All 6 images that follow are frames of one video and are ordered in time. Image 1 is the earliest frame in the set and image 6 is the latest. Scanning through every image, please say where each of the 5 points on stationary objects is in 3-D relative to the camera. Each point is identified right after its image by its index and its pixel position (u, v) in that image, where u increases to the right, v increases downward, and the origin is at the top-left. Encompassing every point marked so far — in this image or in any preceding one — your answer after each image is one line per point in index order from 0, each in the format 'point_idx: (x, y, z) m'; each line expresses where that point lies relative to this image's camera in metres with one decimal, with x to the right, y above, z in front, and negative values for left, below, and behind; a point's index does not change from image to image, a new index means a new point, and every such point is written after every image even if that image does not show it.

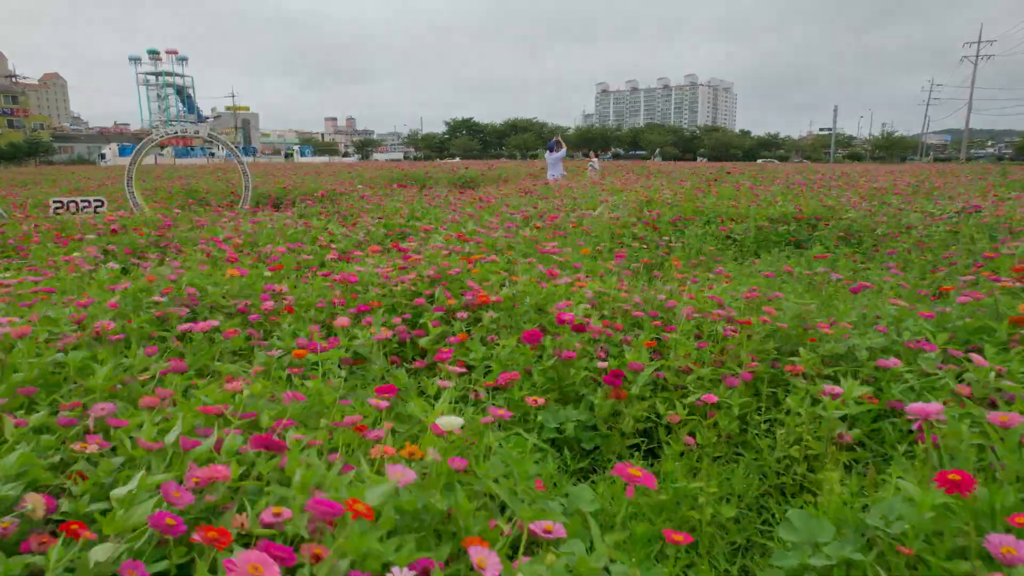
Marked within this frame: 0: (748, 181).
0: (+3.6, +1.6, +10.0) m
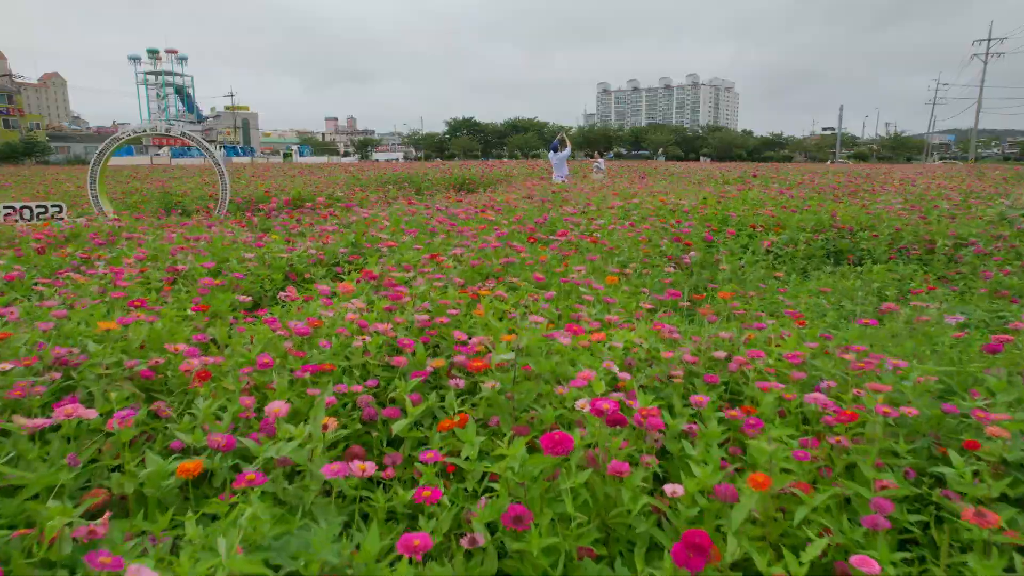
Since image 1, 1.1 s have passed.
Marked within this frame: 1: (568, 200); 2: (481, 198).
0: (+3.7, +1.5, +9.2) m
1: (+0.7, +1.0, +7.7) m
2: (-0.5, +1.2, +9.0) m
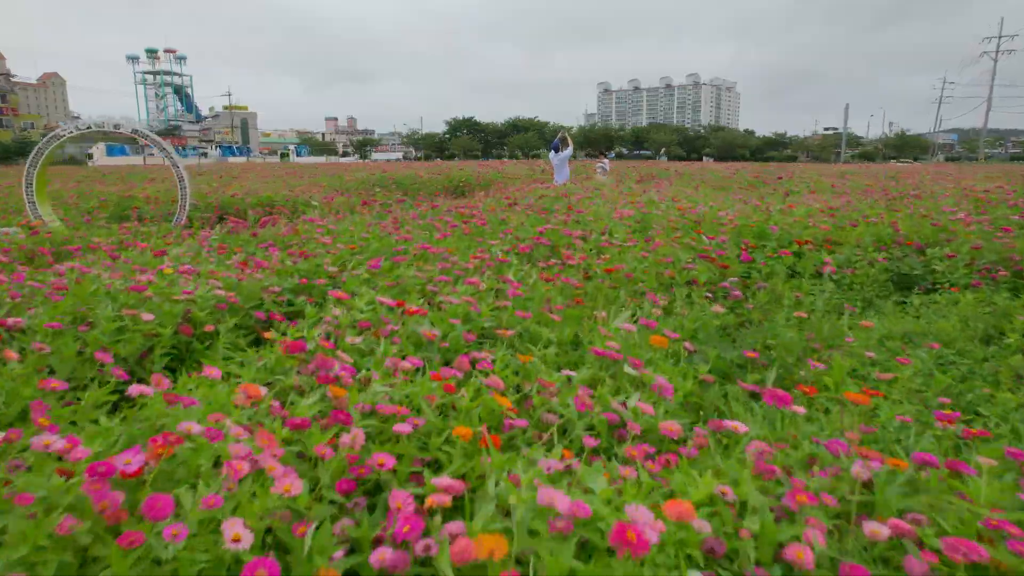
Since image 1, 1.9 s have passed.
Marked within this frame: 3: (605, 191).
0: (+3.6, +1.2, +8.2) m
1: (+0.6, +0.8, +6.7) m
2: (-0.5, +1.0, +8.0) m
3: (+1.4, +1.5, +9.8) m
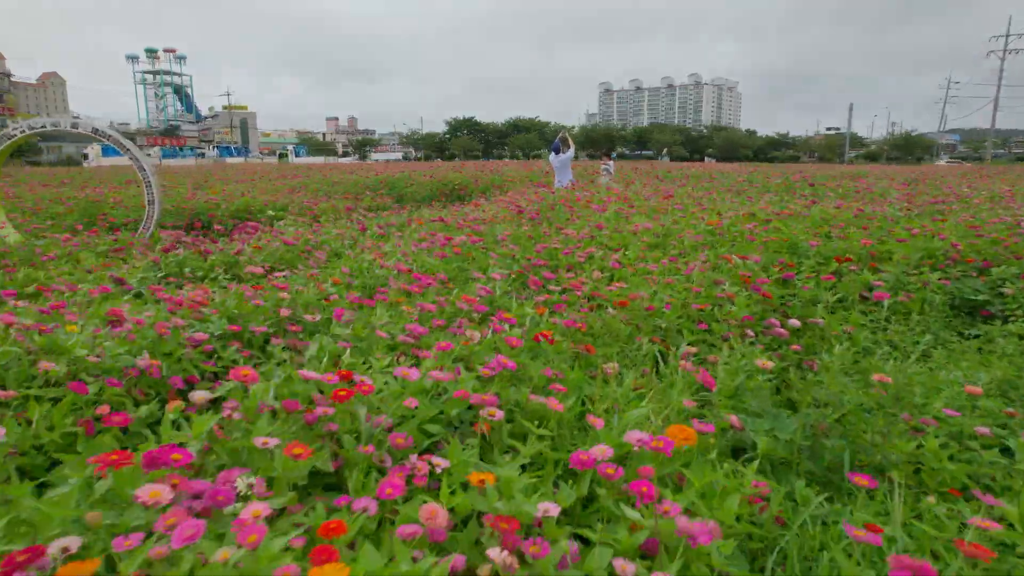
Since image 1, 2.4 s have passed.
0: (+3.6, +1.1, +7.6) m
1: (+0.6, +0.7, +6.1) m
2: (-0.5, +0.8, +7.3) m
3: (+1.4, +1.3, +9.2) m
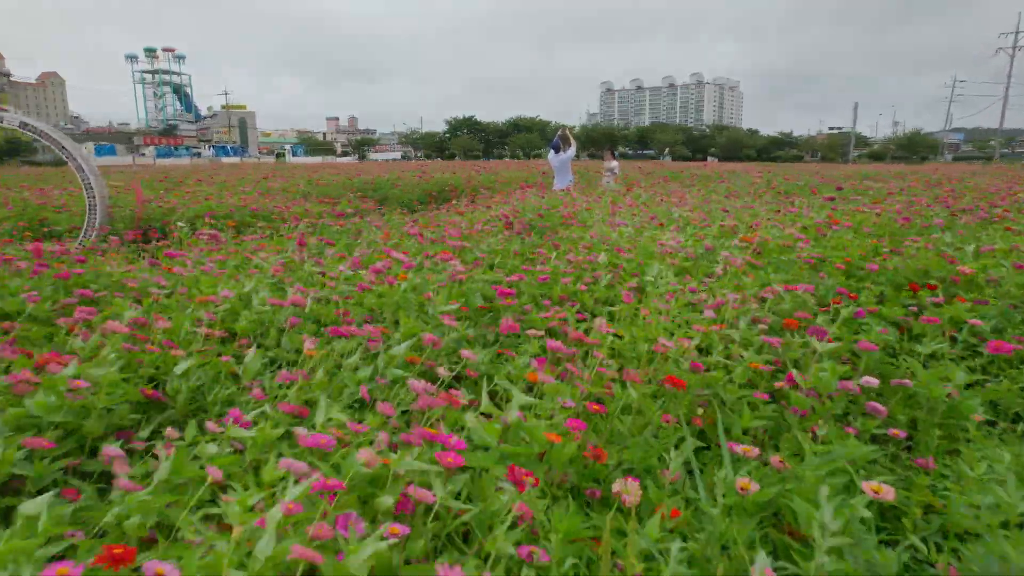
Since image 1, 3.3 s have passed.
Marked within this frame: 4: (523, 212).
0: (+3.5, +0.9, +6.7) m
1: (+0.5, +0.5, +5.2) m
2: (-0.6, +0.7, +6.5) m
3: (+1.3, +1.2, +8.3) m
4: (+0.1, +0.8, +7.1) m
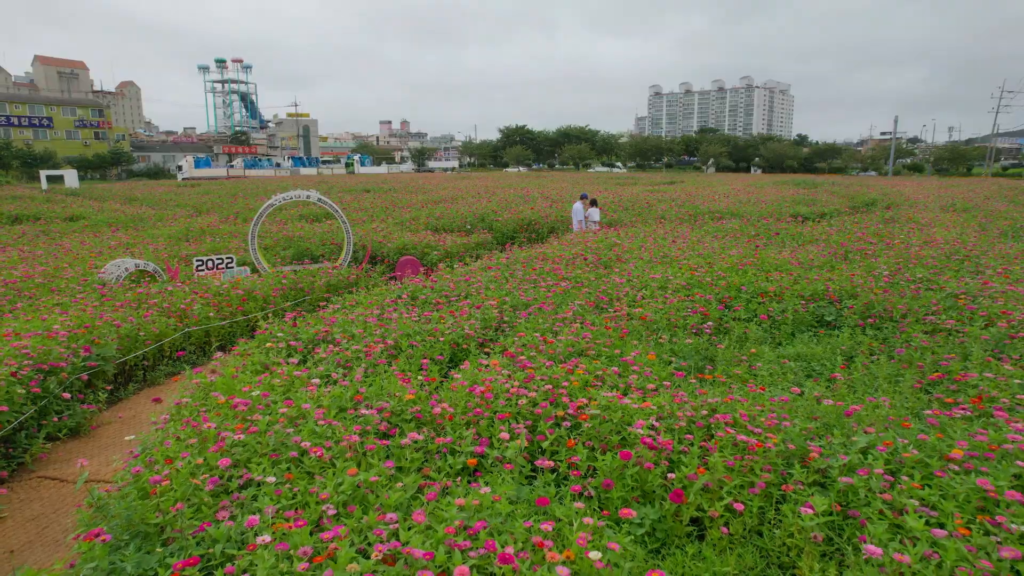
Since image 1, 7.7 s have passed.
0: (+4.8, +0.8, +11.0) m
1: (+1.6, +0.4, +9.7) m
2: (+0.6, +0.6, +11.1) m
3: (+2.6, +1.1, +12.8) m
4: (+1.4, +0.8, +11.6) m
